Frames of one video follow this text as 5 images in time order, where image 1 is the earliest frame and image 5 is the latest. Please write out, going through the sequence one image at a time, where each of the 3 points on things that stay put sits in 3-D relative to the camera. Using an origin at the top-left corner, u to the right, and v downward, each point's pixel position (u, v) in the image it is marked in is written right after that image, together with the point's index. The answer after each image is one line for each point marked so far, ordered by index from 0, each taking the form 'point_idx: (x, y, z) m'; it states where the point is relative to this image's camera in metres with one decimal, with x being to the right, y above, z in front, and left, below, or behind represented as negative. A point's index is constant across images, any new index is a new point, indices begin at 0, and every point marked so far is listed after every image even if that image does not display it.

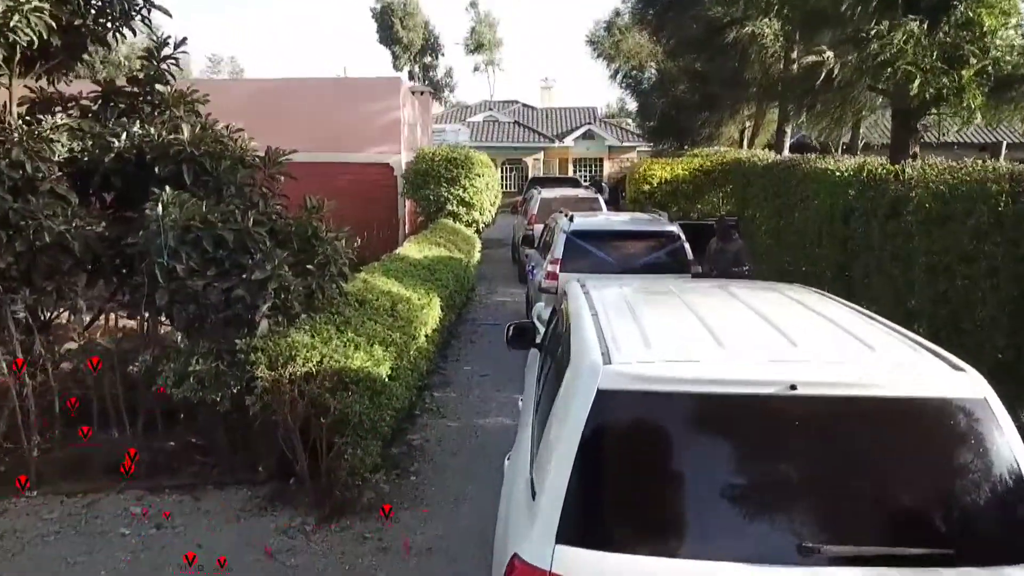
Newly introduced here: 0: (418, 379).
0: (-0.8, -0.7, +6.7) m
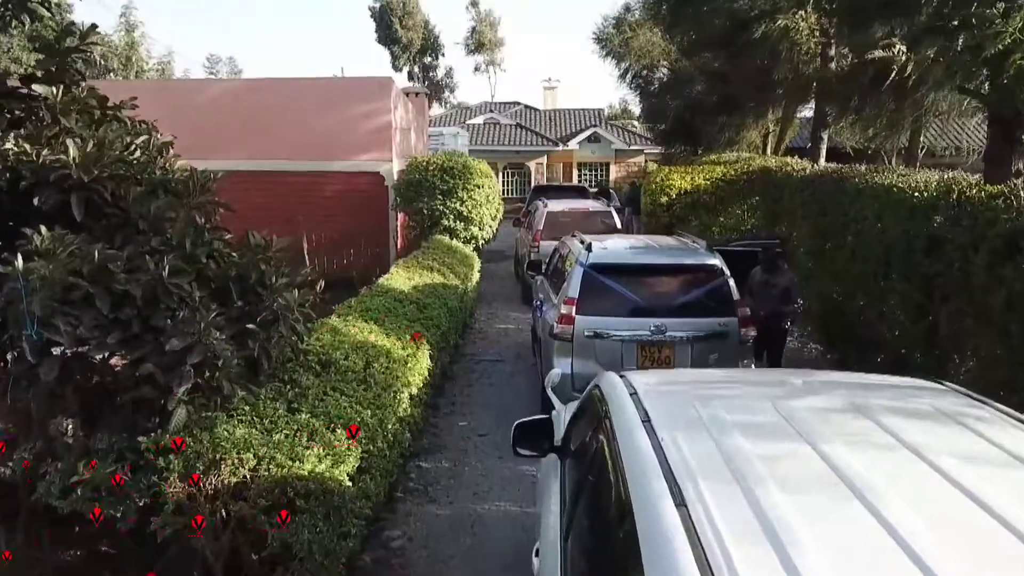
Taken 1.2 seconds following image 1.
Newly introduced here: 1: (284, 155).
0: (-0.7, -1.1, +5.4) m
1: (-3.6, +2.1, +13.2) m
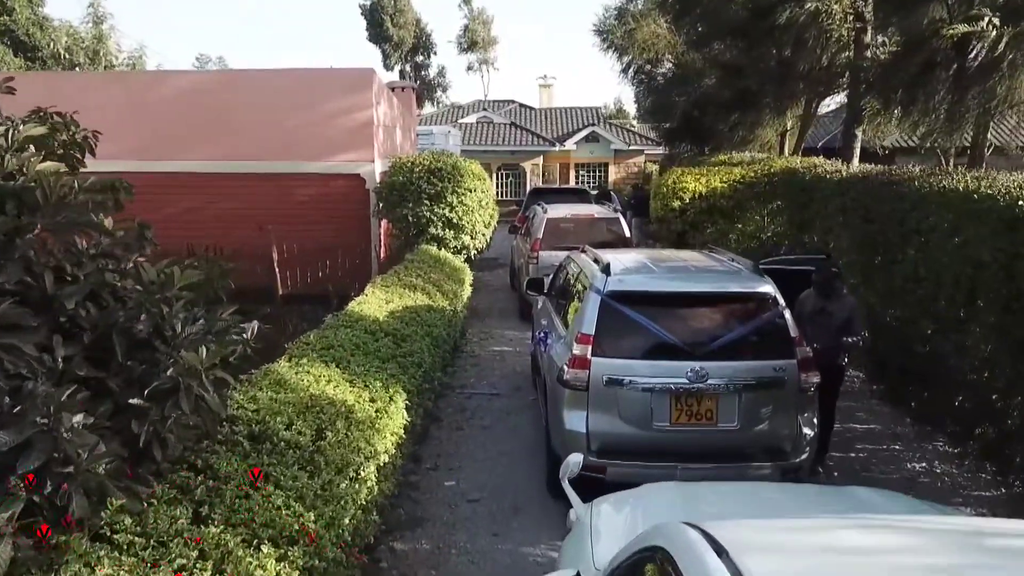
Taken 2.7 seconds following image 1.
0: (-0.7, -1.3, +4.1) m
1: (-3.7, +1.9, +11.9) m
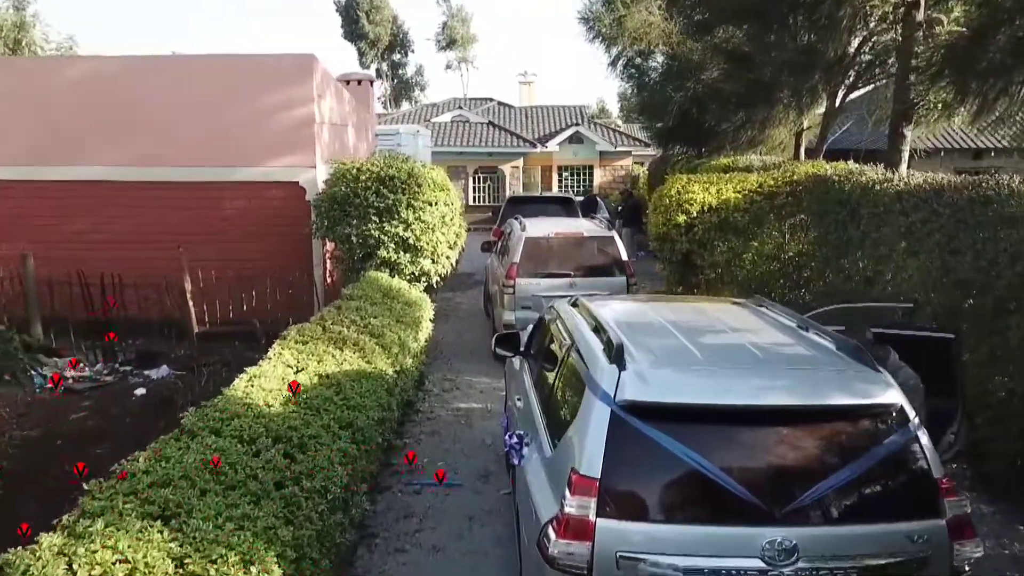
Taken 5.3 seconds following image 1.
0: (-0.9, -1.6, +2.0) m
1: (-4.0, +1.5, +9.8) m
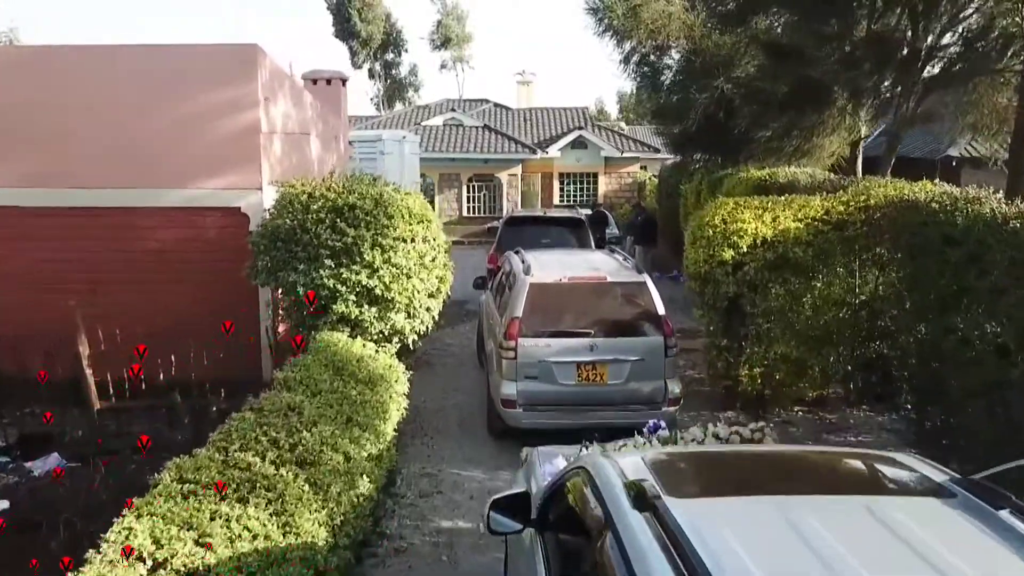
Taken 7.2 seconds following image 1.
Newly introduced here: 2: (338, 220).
0: (-0.8, -2.1, 0.0) m
1: (-4.0, +1.0, +7.8) m
2: (-1.3, +0.6, +6.5) m
